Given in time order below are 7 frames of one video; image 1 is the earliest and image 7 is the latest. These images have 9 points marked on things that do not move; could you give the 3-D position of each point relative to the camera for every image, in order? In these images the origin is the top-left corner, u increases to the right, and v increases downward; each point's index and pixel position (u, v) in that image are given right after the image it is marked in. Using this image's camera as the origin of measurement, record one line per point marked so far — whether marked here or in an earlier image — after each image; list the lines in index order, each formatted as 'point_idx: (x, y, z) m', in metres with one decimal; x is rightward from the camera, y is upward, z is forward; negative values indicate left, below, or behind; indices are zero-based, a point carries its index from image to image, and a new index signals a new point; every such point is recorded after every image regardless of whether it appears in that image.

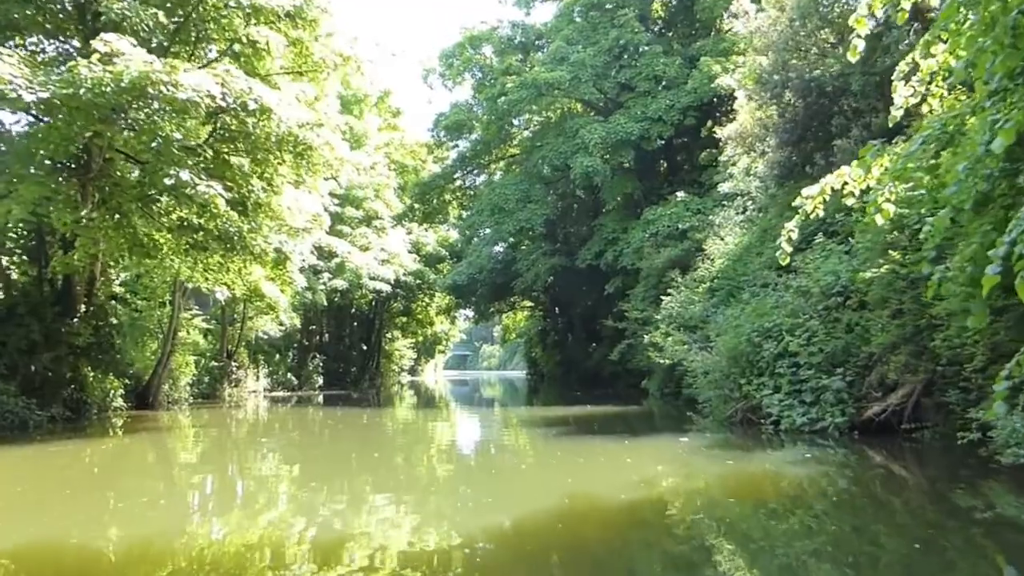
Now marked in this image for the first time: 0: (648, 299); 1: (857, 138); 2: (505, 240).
0: (+2.2, -0.2, +15.7) m
1: (+3.8, +1.7, +10.9) m
2: (-0.1, +0.9, +18.2) m
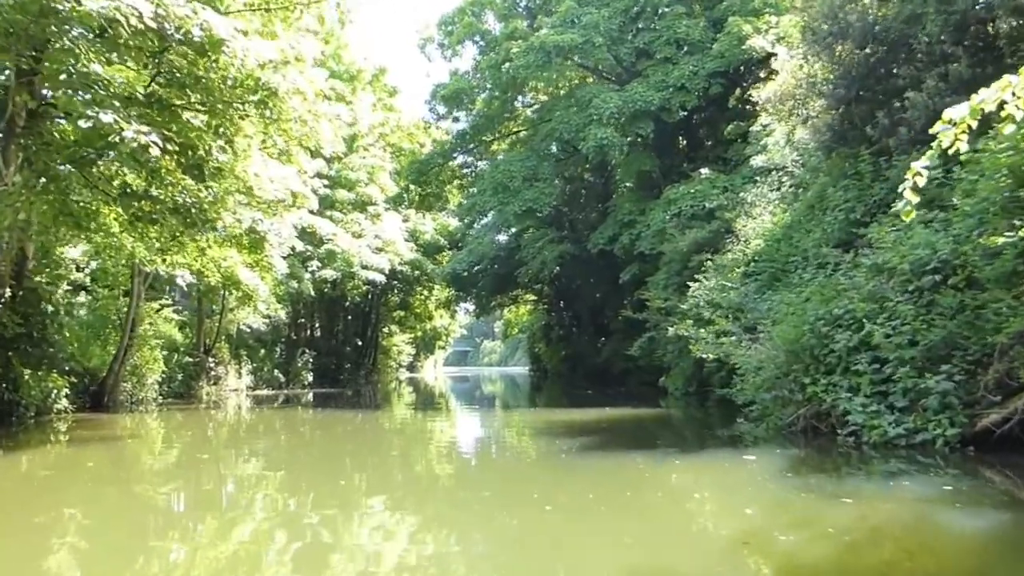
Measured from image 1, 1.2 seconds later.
0: (+2.3, 0.0, +14.0) m
1: (+3.9, +1.8, +9.1) m
2: (0.0, +1.1, +16.4) m
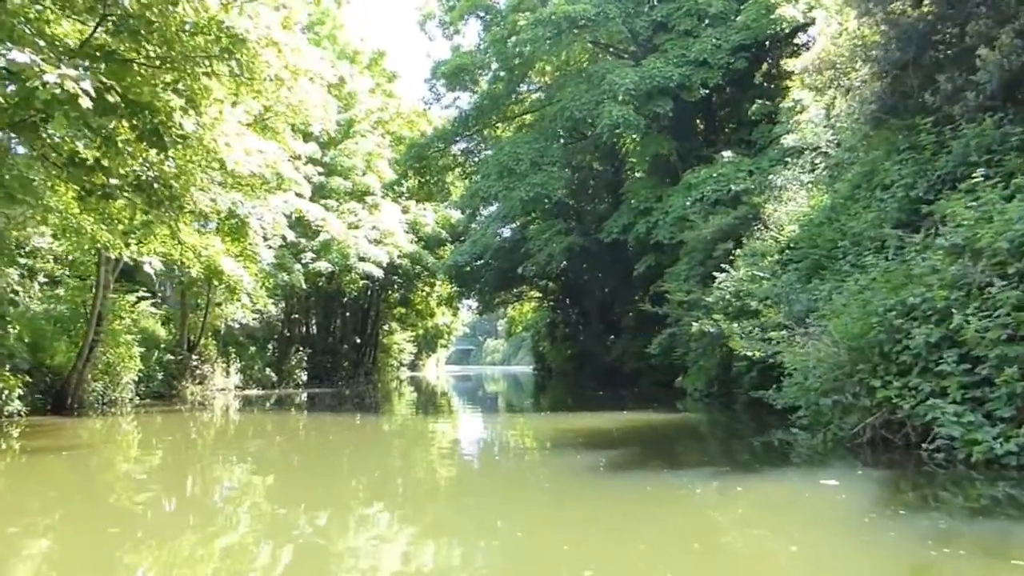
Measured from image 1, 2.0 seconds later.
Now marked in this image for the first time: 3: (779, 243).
0: (+2.4, +0.1, +12.7) m
1: (+4.0, +1.9, +7.9) m
2: (+0.1, +1.2, +15.2) m
3: (+3.0, +0.5, +10.9) m
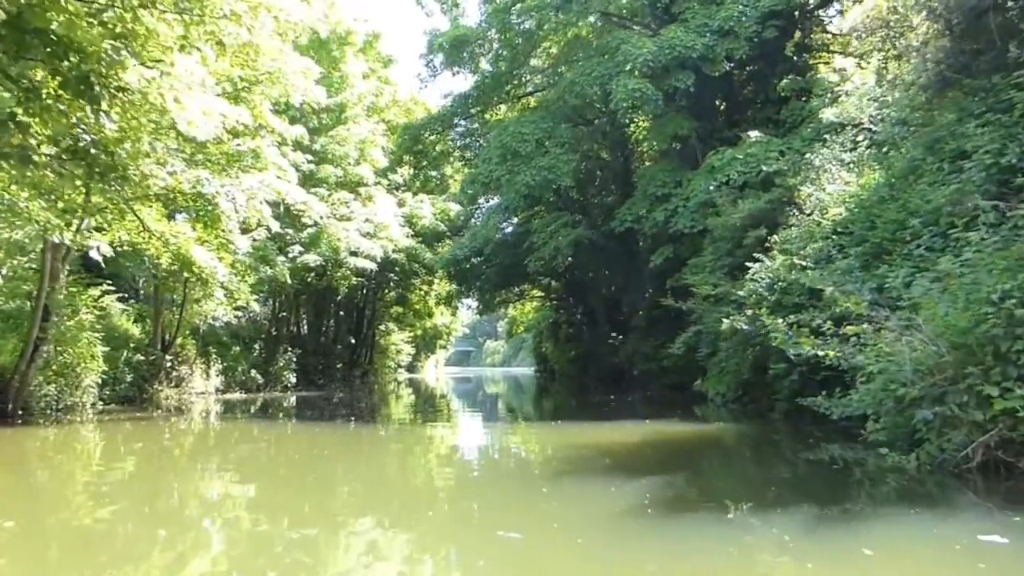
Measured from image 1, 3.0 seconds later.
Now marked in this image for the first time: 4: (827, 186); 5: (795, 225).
0: (+2.4, +0.2, +11.4) m
1: (+4.0, +2.0, +6.5) m
2: (+0.1, +1.3, +13.9) m
3: (+3.0, +0.6, +9.6) m
4: (+3.3, +1.1, +10.5) m
5: (+3.0, +0.7, +10.5) m
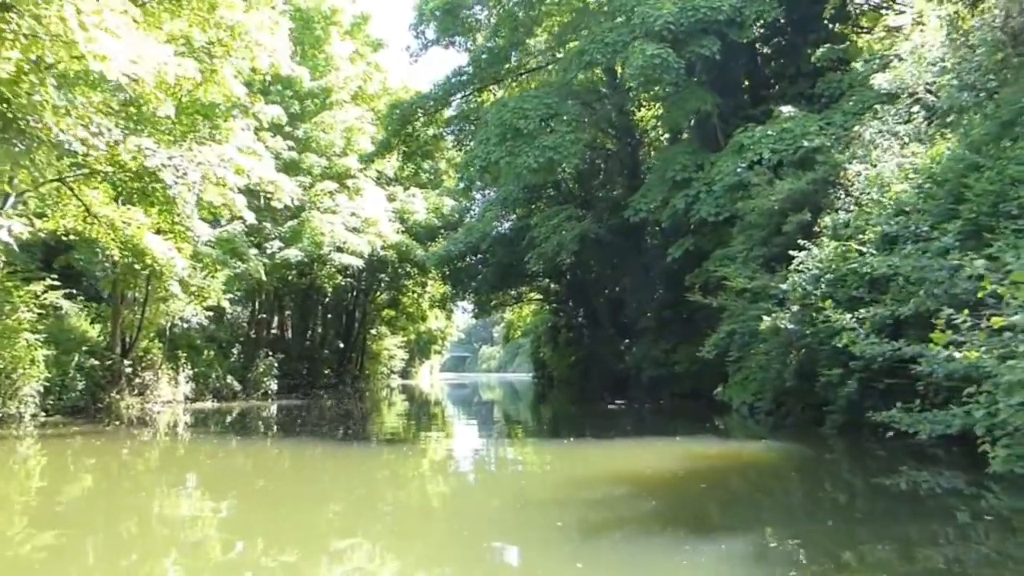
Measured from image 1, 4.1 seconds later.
0: (+2.5, +0.3, +9.8) m
1: (+4.1, +2.1, +5.0) m
2: (+0.1, +1.3, +12.3) m
3: (+3.0, +0.7, +8.0) m
4: (+3.4, +1.2, +8.9) m
5: (+3.0, +0.7, +8.9) m
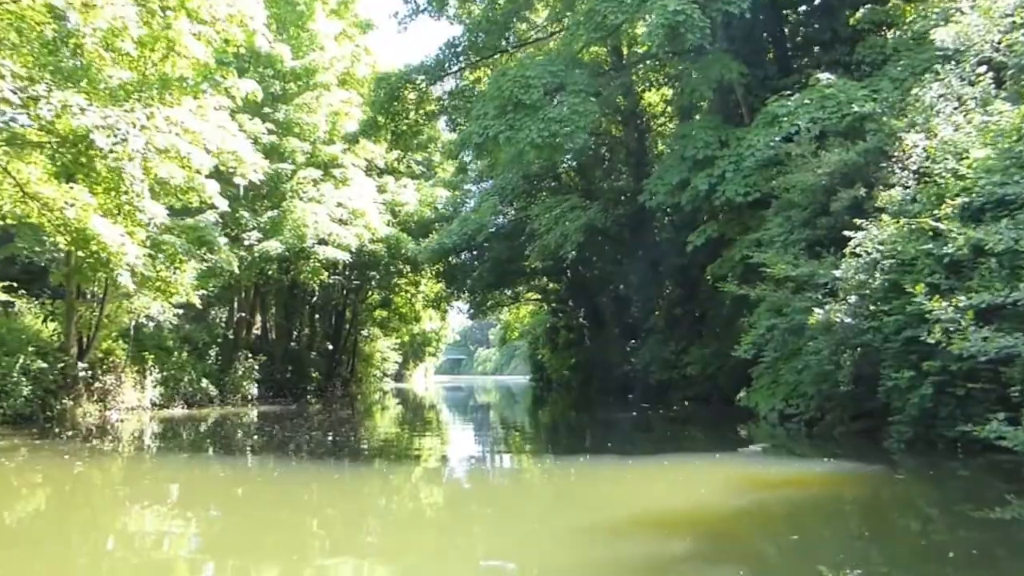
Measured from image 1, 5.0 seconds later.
0: (+2.5, +0.4, +8.5) m
1: (+4.1, +2.2, +3.7) m
2: (+0.1, +1.4, +11.0) m
3: (+3.1, +0.8, +6.7) m
4: (+3.4, +1.3, +7.6) m
5: (+3.0, +0.8, +7.6) m
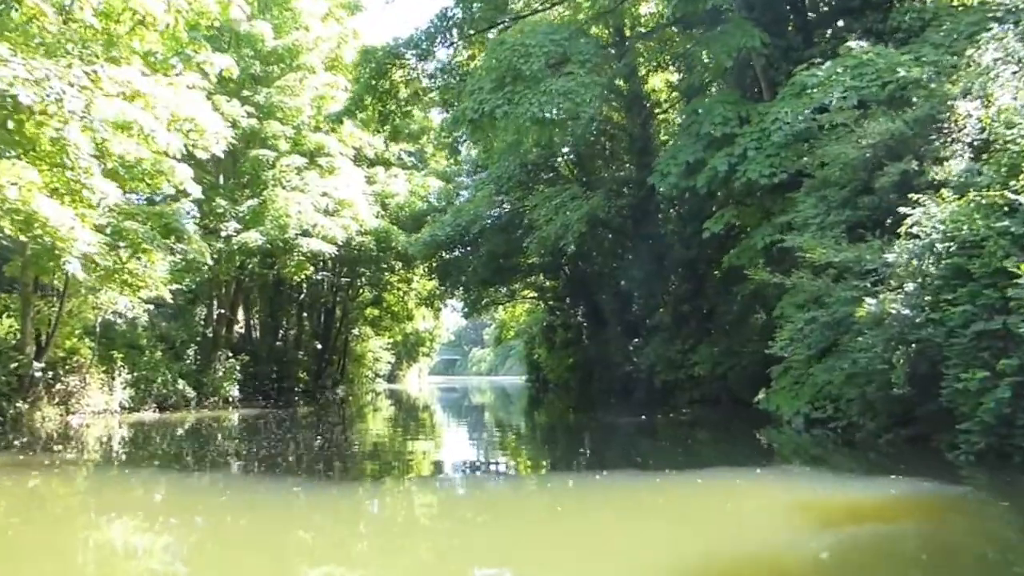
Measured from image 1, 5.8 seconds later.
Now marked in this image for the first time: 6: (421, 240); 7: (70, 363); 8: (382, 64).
0: (+2.5, +0.5, +7.5) m
1: (+4.1, +2.3, +2.7) m
2: (+0.1, +1.5, +9.9) m
3: (+3.1, +0.8, +5.7) m
4: (+3.4, +1.3, +6.6) m
5: (+3.0, +0.9, +6.6) m
6: (-1.6, +0.8, +17.4) m
7: (-5.5, -0.9, +12.3) m
8: (-1.7, +2.8, +12.8) m
